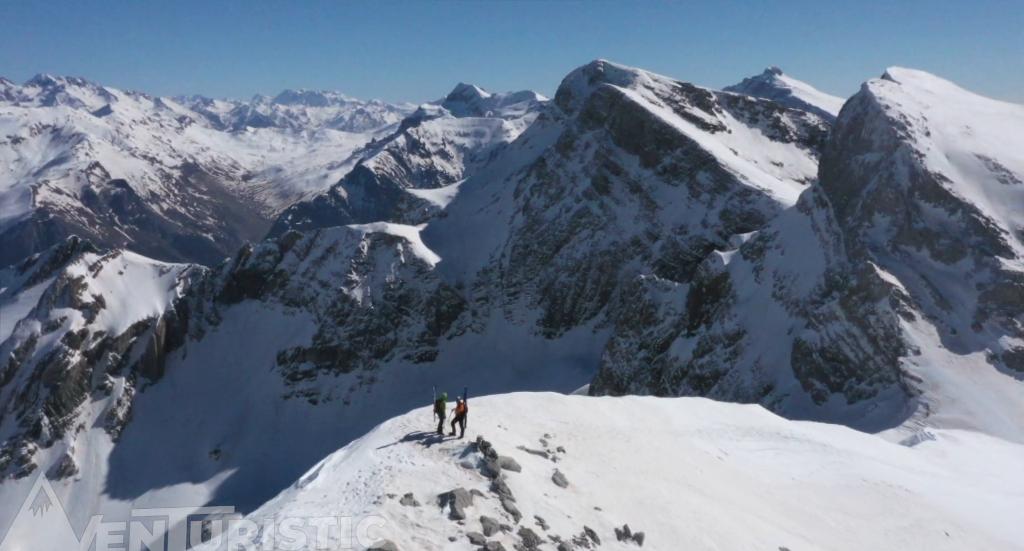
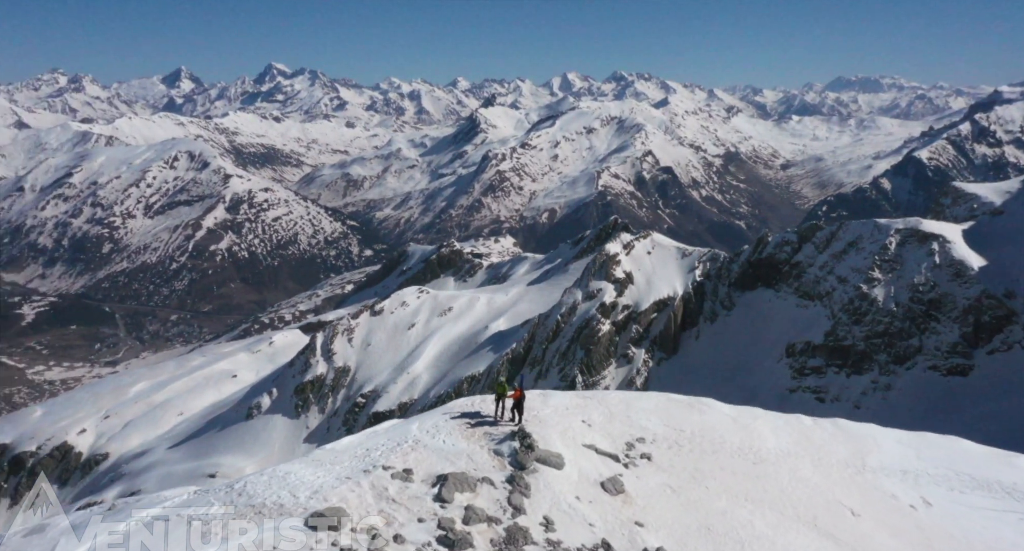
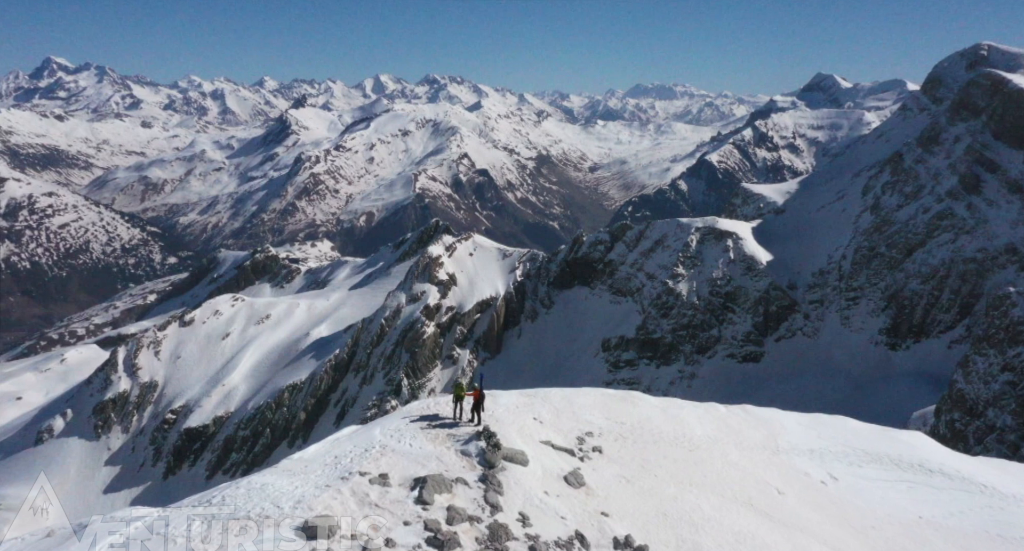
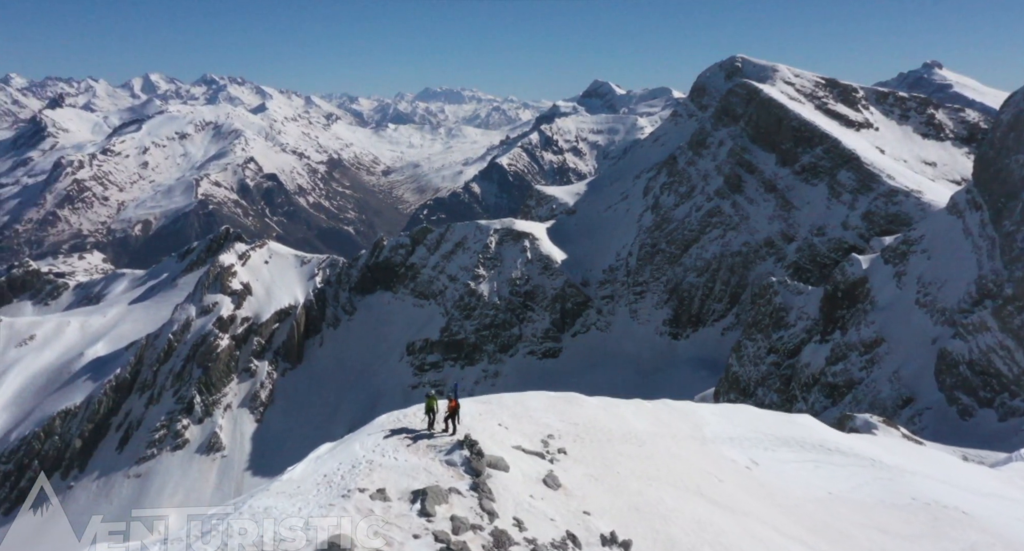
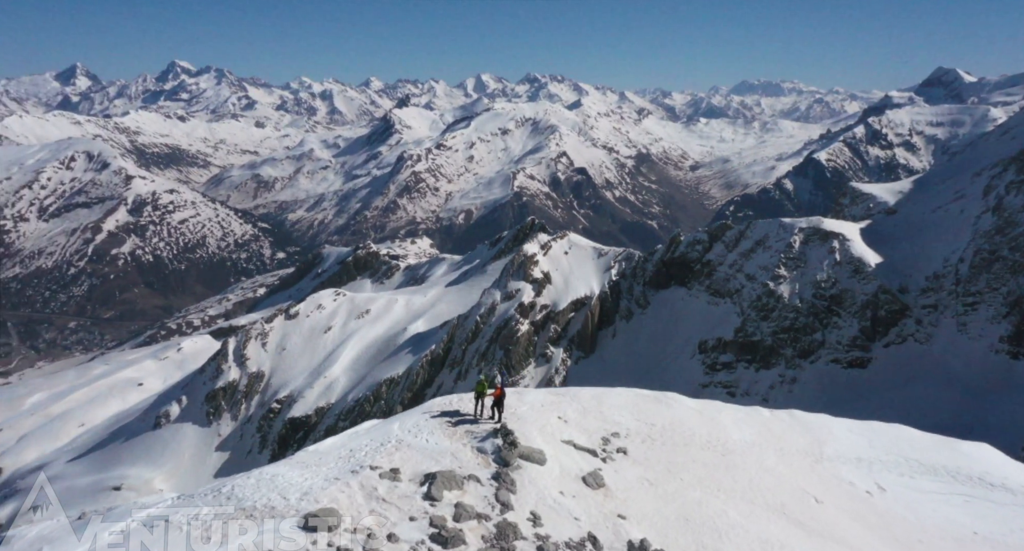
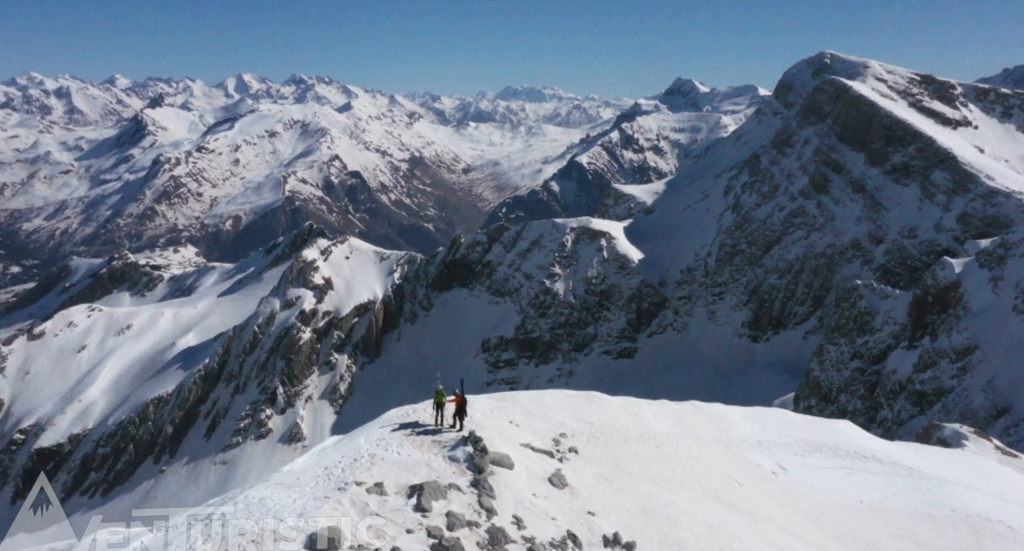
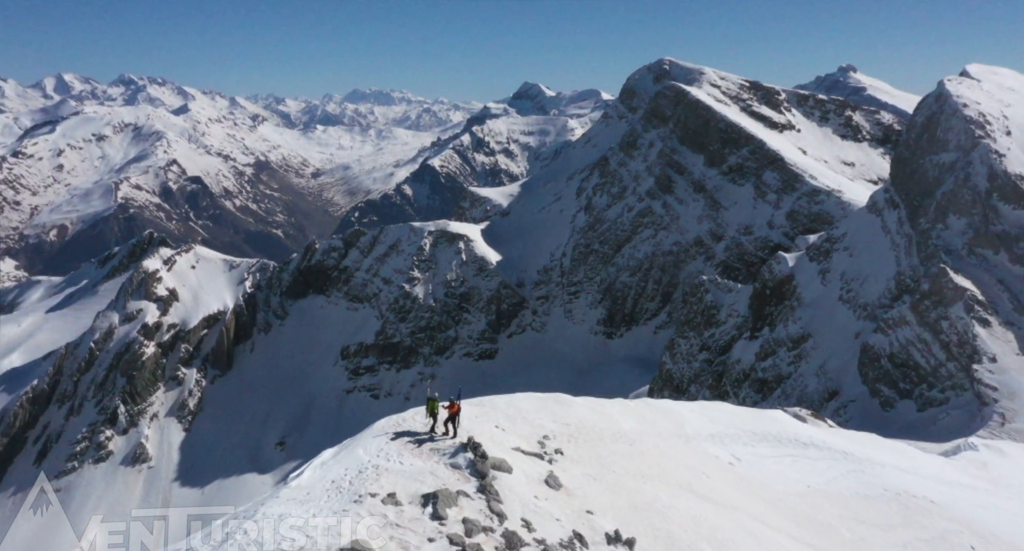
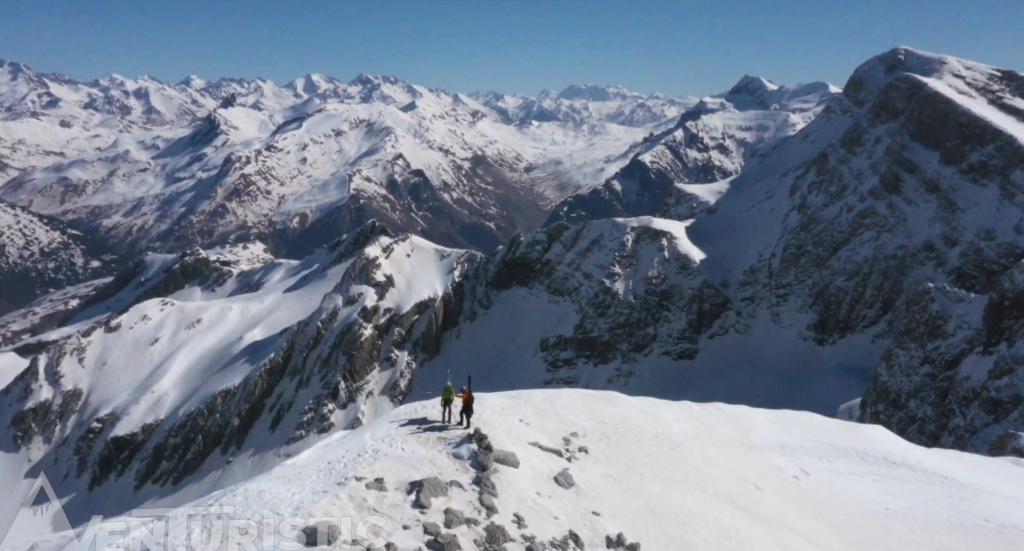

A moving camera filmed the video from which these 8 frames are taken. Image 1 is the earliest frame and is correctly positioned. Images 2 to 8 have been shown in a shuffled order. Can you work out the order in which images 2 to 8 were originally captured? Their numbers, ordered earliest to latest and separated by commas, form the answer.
7, 4, 6, 8, 3, 5, 2
